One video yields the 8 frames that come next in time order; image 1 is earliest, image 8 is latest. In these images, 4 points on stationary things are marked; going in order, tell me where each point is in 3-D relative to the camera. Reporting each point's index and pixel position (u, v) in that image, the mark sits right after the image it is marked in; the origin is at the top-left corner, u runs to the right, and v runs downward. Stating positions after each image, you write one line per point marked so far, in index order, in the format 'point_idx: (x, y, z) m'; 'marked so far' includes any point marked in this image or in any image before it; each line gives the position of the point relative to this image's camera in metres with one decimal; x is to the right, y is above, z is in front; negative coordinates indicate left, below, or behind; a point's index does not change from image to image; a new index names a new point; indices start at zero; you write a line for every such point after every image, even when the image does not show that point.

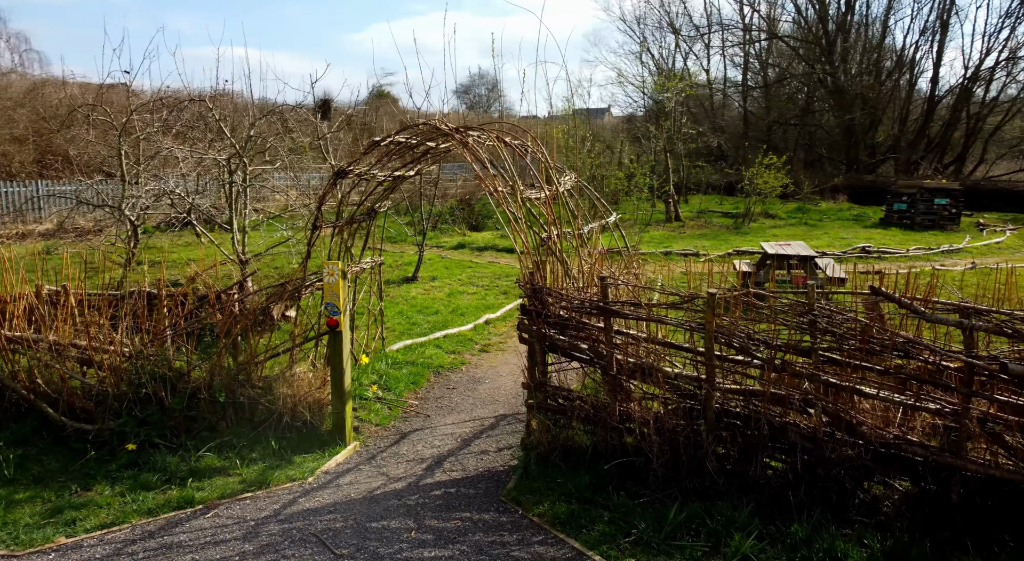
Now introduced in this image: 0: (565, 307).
0: (+0.4, -0.2, +4.0) m
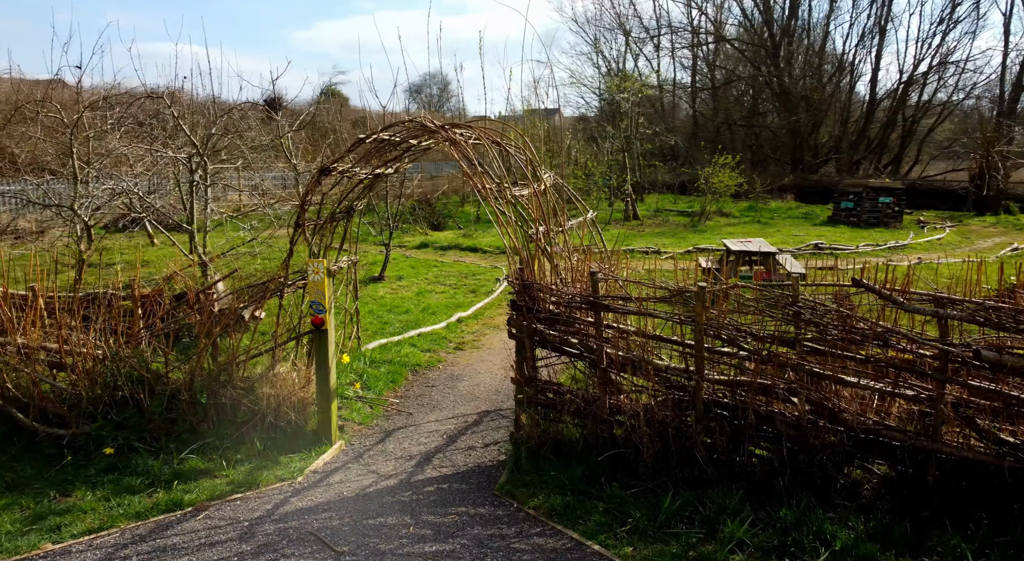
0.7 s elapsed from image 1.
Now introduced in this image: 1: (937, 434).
0: (+0.3, -0.1, +4.1) m
1: (+2.2, -0.8, +3.6) m
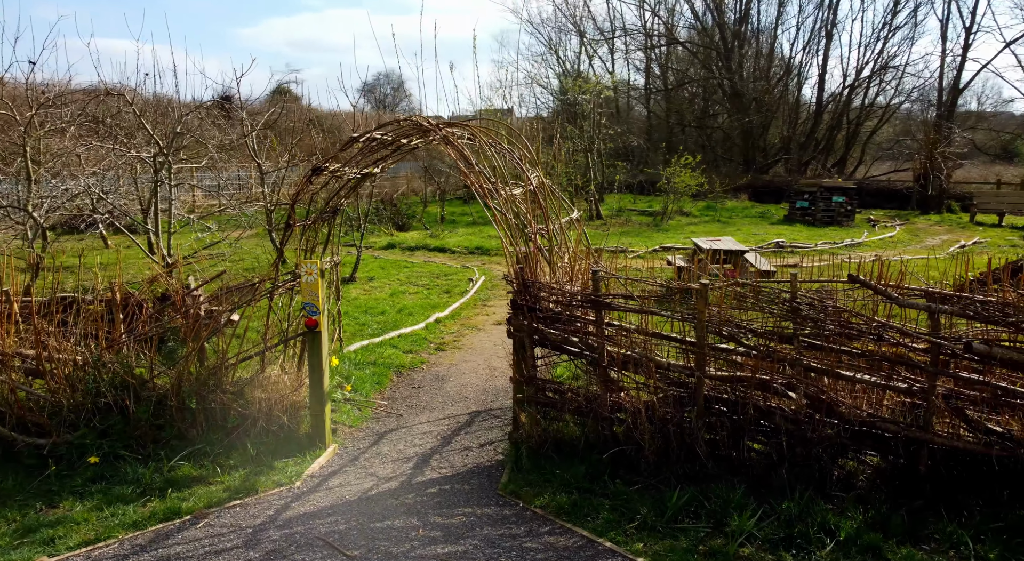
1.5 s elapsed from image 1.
0: (+0.3, -0.1, +4.1) m
1: (+2.2, -0.8, +3.7) m
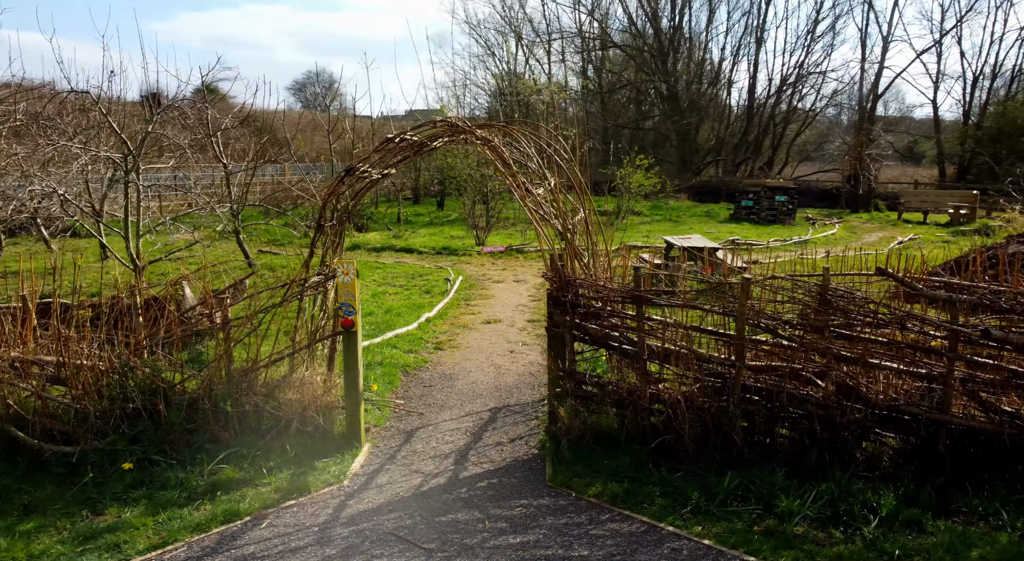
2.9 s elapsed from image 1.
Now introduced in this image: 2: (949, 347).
0: (+0.5, -0.1, +4.2) m
1: (+2.5, -0.7, +3.9) m
2: (+2.5, -0.4, +3.9) m
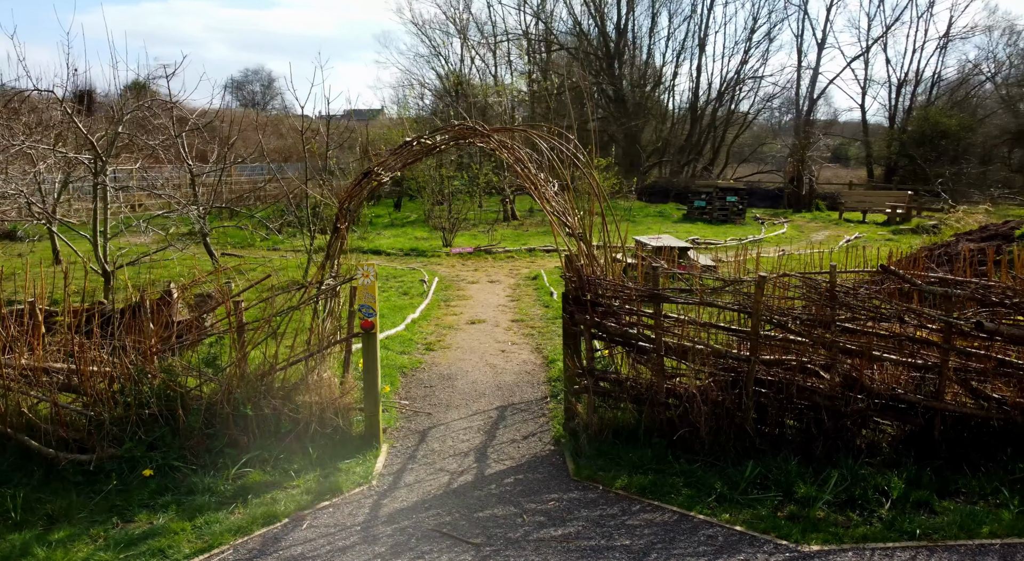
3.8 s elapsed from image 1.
0: (+0.7, -0.1, +4.3) m
1: (+2.6, -0.7, +4.2) m
2: (+2.6, -0.4, +4.1) m
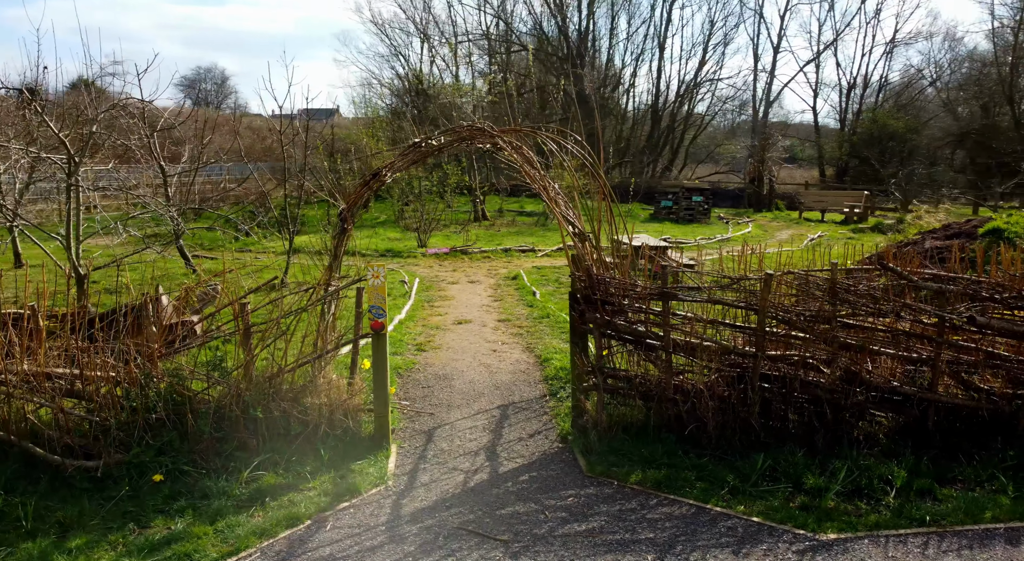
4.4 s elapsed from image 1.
0: (+0.7, -0.1, +4.4) m
1: (+2.7, -0.7, +4.4) m
2: (+2.7, -0.3, +4.3) m
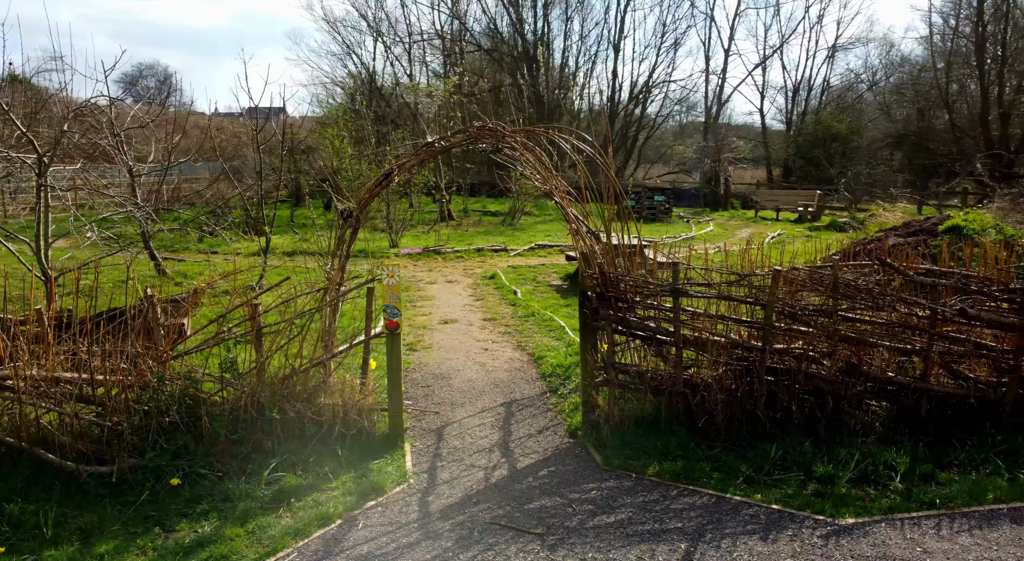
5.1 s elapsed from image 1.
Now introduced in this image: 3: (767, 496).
0: (+0.8, -0.1, +4.5) m
1: (+2.8, -0.6, +4.6) m
2: (+2.8, -0.3, +4.5) m
3: (+1.4, -1.2, +3.7) m
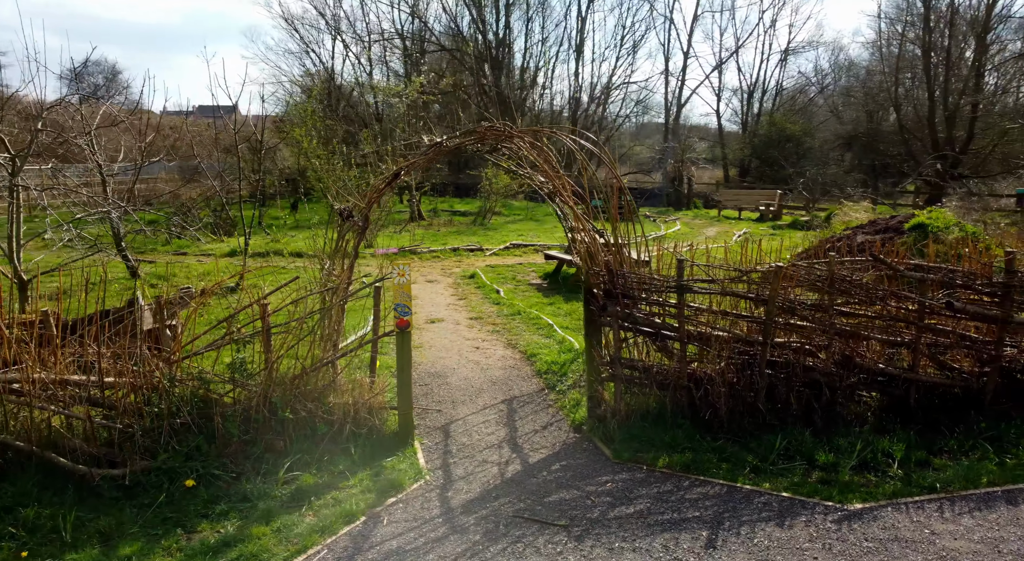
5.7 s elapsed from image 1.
0: (+0.9, -0.1, +4.6) m
1: (+2.8, -0.6, +4.8) m
2: (+2.8, -0.3, +4.7) m
3: (+1.5, -1.2, +3.9) m
